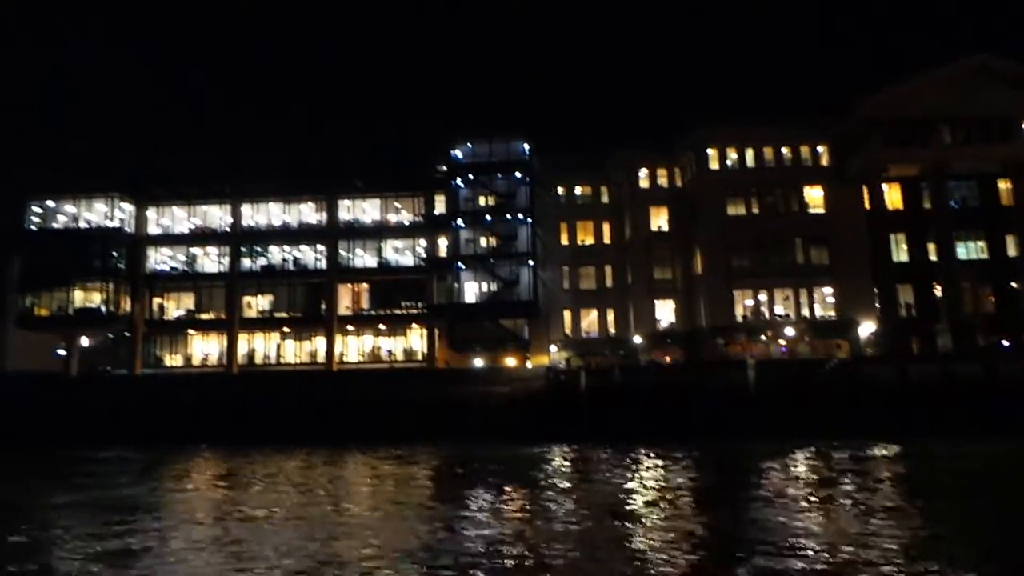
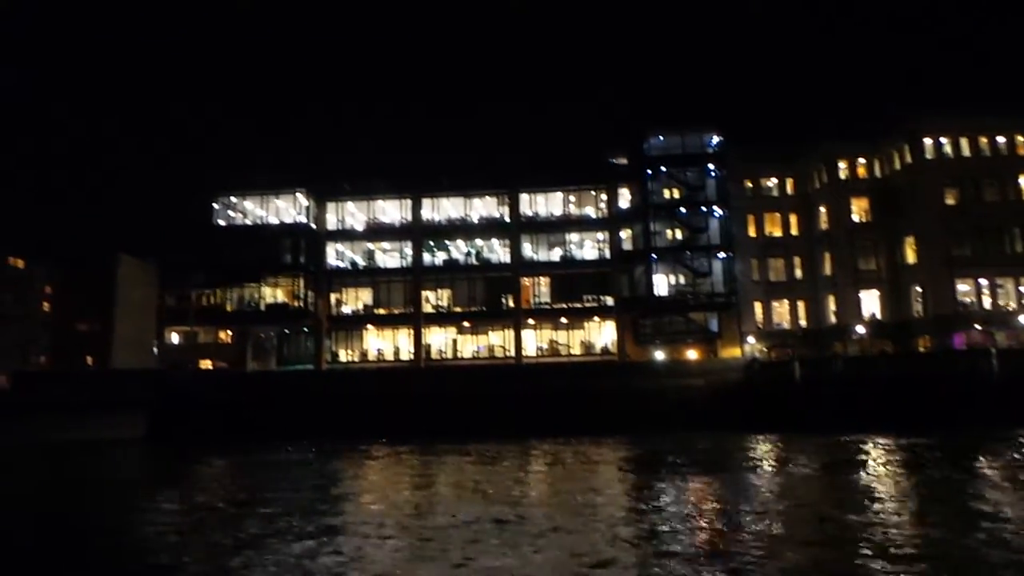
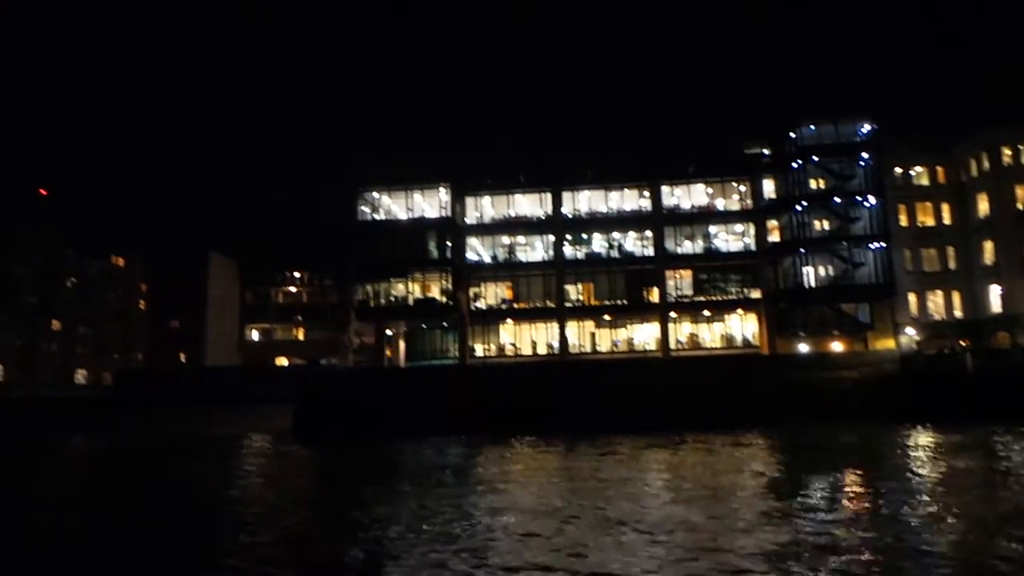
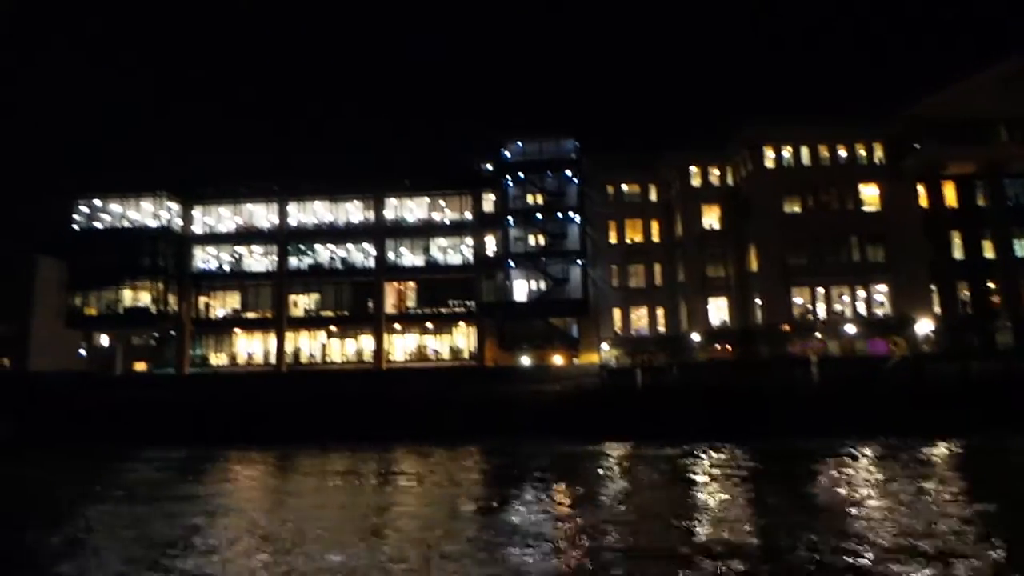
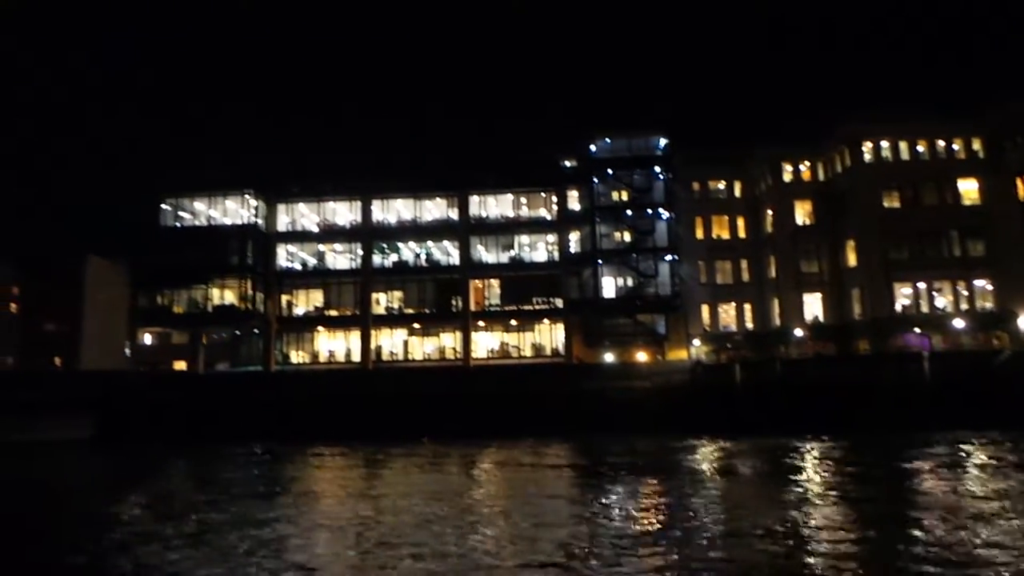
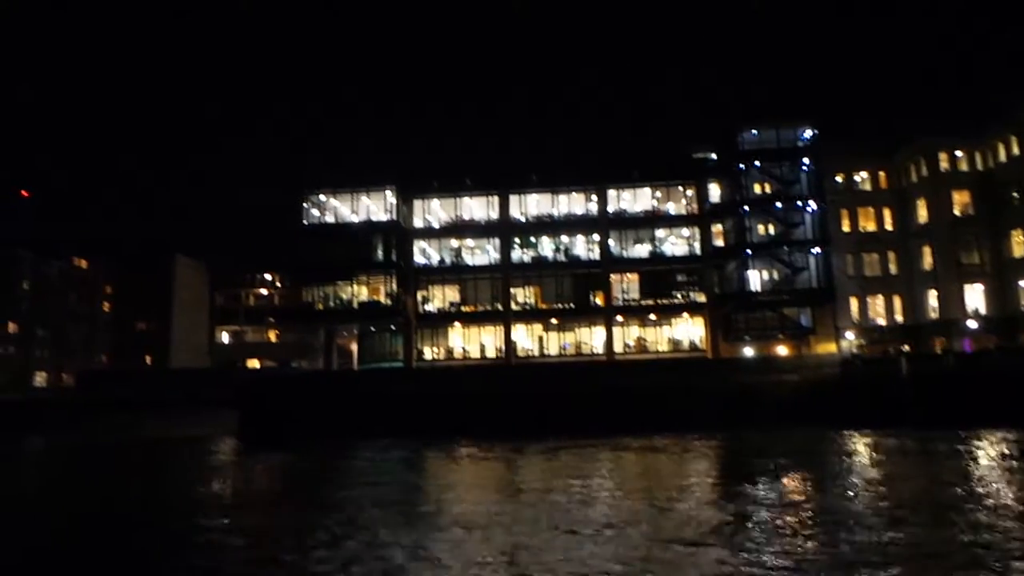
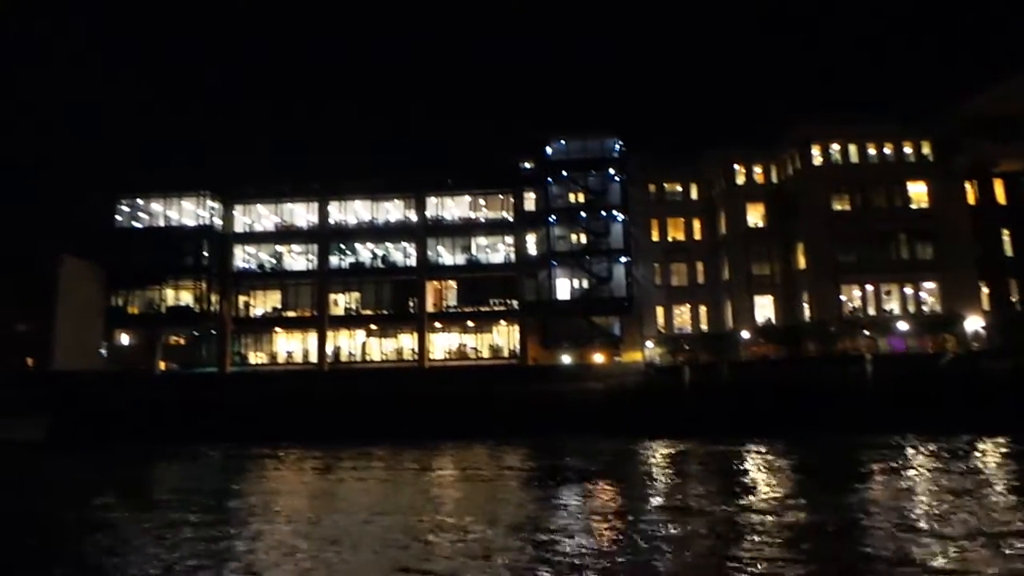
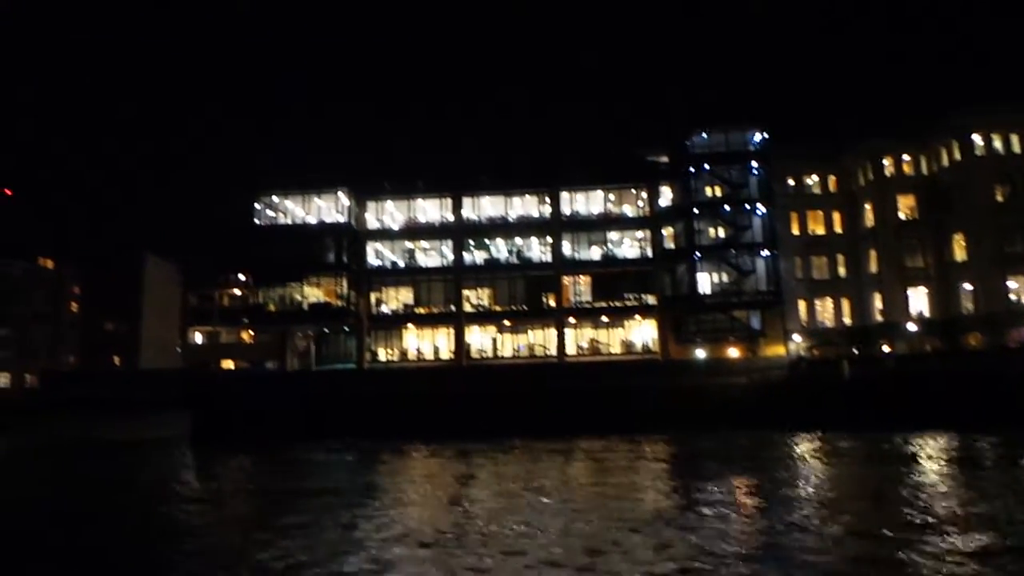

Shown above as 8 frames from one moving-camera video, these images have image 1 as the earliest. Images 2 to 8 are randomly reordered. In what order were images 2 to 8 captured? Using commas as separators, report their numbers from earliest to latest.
4, 7, 5, 2, 8, 6, 3
